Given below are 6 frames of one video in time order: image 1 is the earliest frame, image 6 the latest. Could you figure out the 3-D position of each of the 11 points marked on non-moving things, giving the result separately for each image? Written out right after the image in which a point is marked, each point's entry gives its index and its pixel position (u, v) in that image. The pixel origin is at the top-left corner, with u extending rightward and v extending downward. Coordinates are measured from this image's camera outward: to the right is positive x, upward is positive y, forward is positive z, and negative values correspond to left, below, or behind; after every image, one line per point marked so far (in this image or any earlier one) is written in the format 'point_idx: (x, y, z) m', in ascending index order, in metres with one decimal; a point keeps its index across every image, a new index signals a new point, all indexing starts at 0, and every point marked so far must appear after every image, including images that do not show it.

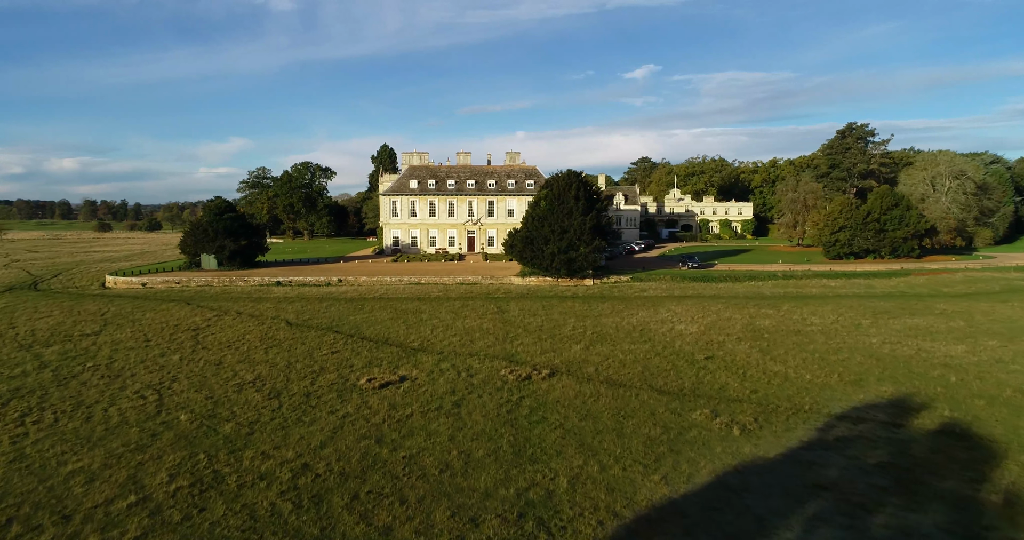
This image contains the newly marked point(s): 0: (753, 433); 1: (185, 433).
0: (+4.7, -3.2, +14.8) m
1: (-6.5, -3.3, +15.0) m
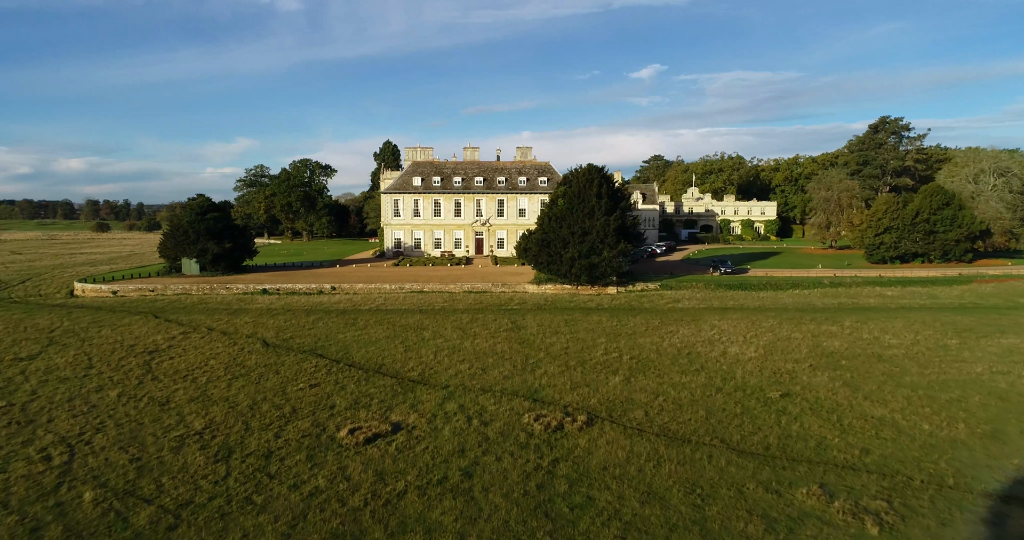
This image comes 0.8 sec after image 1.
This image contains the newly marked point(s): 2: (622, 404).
0: (+5.2, -3.5, +10.2) m
1: (-6.1, -3.6, +10.5) m
2: (+2.4, -3.0, +16.6) m
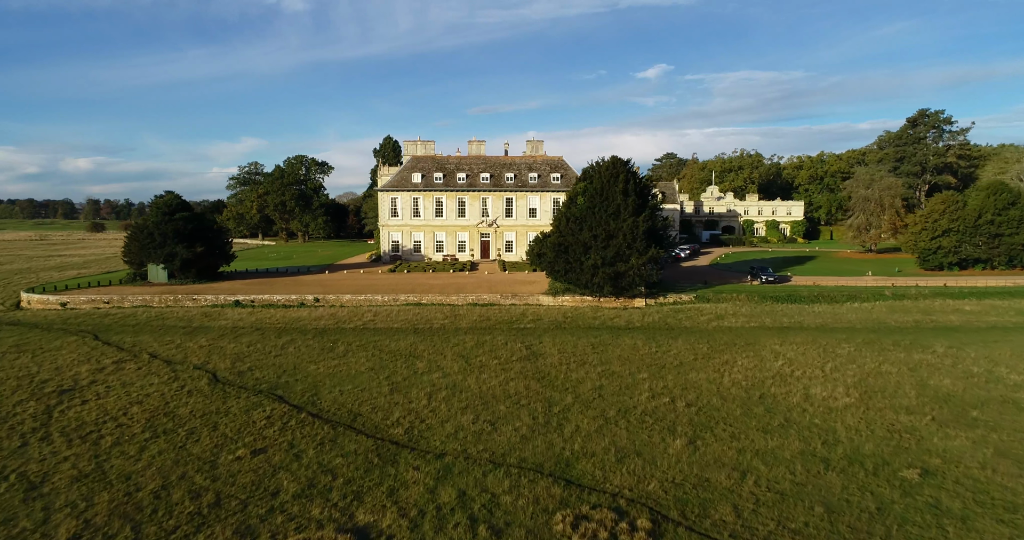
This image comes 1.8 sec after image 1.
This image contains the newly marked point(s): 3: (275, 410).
0: (+5.5, -3.9, +5.0) m
1: (-5.7, -4.0, +5.4) m
2: (+2.8, -3.4, +11.4) m
3: (-5.0, -3.0, +16.0) m
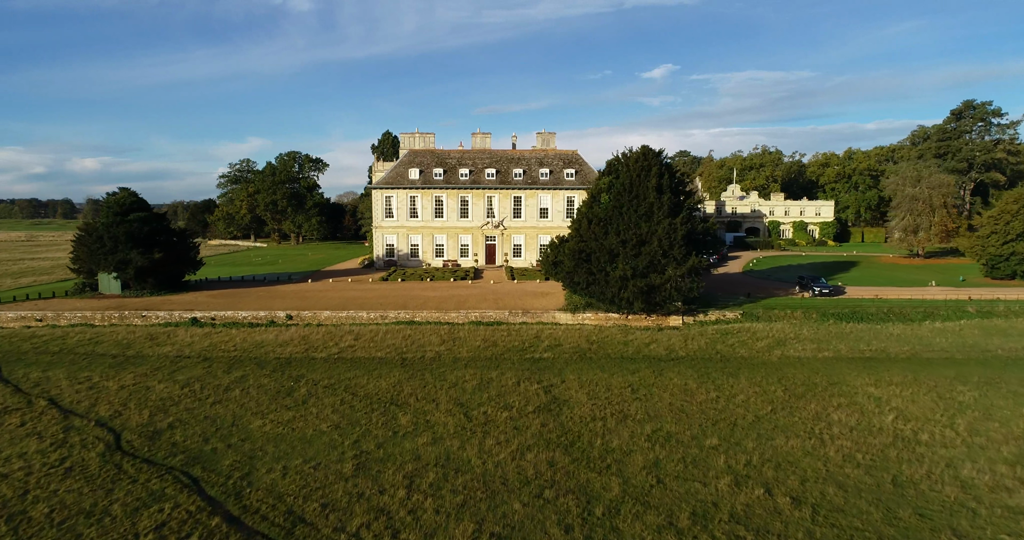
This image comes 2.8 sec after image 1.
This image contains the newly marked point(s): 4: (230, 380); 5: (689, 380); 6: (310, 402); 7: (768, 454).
0: (+5.8, -4.4, -0.3) m
1: (-5.5, -4.4, +0.1) m
2: (+3.0, -3.8, +6.0) m
3: (-4.7, -3.4, +10.7) m
4: (-6.9, -2.7, +18.4) m
5: (+4.3, -2.7, +18.4) m
6: (-4.4, -2.9, +16.4) m
7: (+4.4, -3.1, +12.8) m
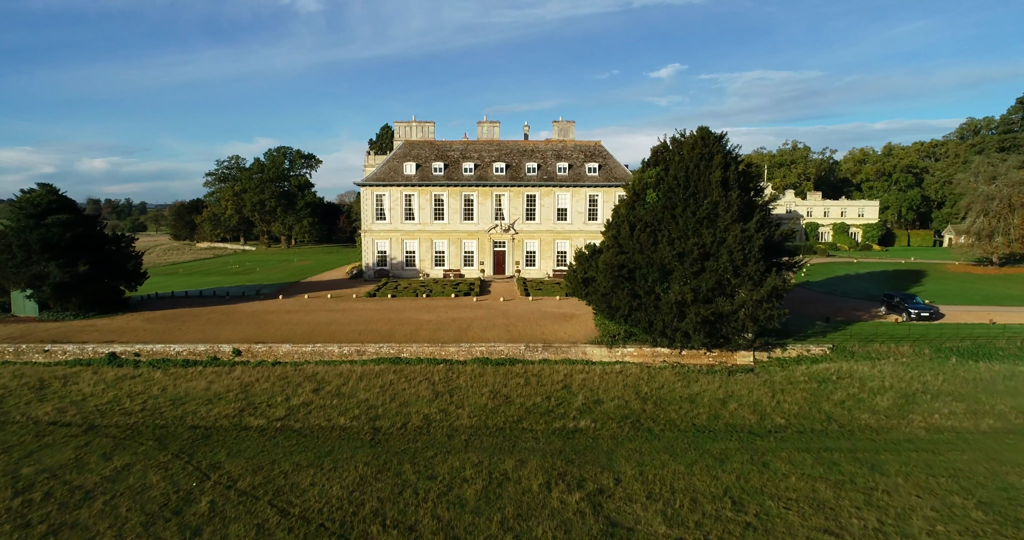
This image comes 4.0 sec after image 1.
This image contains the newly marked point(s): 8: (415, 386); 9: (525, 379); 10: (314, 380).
0: (+6.0, -4.9, -6.9) m
1: (-5.3, -4.9, -6.4) m
2: (+3.3, -4.4, -0.6) m
3: (-4.4, -3.9, +4.2) m
4: (-6.5, -3.3, +11.9) m
5: (+4.7, -3.2, +11.8) m
6: (-4.0, -3.4, +9.9) m
7: (+4.7, -3.7, +6.2) m
8: (-2.3, -2.7, +17.5) m
9: (+0.3, -2.6, +18.0) m
10: (-4.8, -2.7, +18.4) m
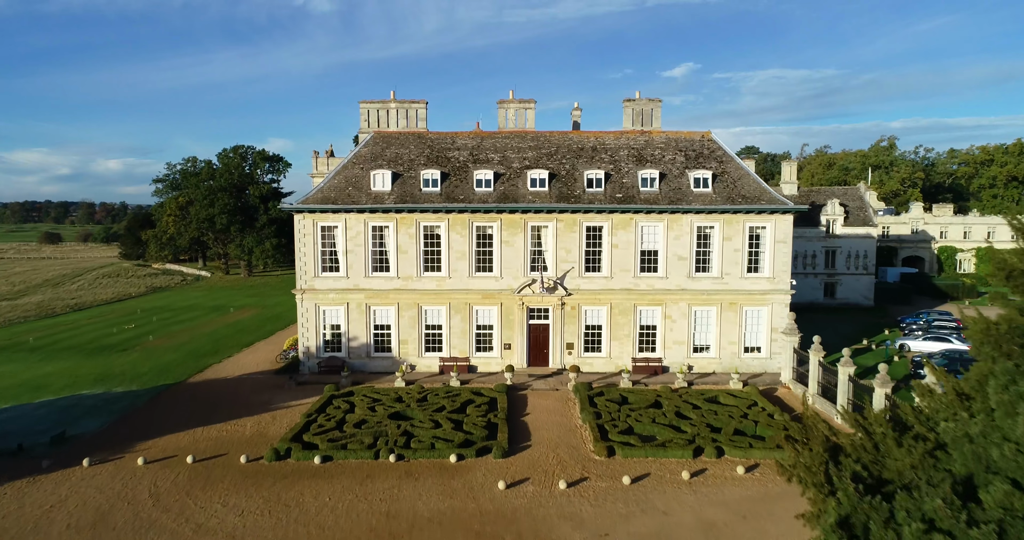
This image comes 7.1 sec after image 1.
0: (+6.7, -7.5, -23.5) m
1: (-4.5, -7.5, -22.8) m
2: (+4.2, -6.9, -17.1) m
3: (-3.5, -6.5, -12.2) m
4: (-5.5, -5.8, -4.4) m
5: (+5.7, -5.8, -4.7) m
6: (-3.0, -6.0, -6.5) m
7: (+5.7, -6.3, -10.3) m
8: (-1.2, -5.3, +1.1) m
9: (+1.4, -5.2, +1.6) m
10: (-3.7, -5.2, +2.0) m
